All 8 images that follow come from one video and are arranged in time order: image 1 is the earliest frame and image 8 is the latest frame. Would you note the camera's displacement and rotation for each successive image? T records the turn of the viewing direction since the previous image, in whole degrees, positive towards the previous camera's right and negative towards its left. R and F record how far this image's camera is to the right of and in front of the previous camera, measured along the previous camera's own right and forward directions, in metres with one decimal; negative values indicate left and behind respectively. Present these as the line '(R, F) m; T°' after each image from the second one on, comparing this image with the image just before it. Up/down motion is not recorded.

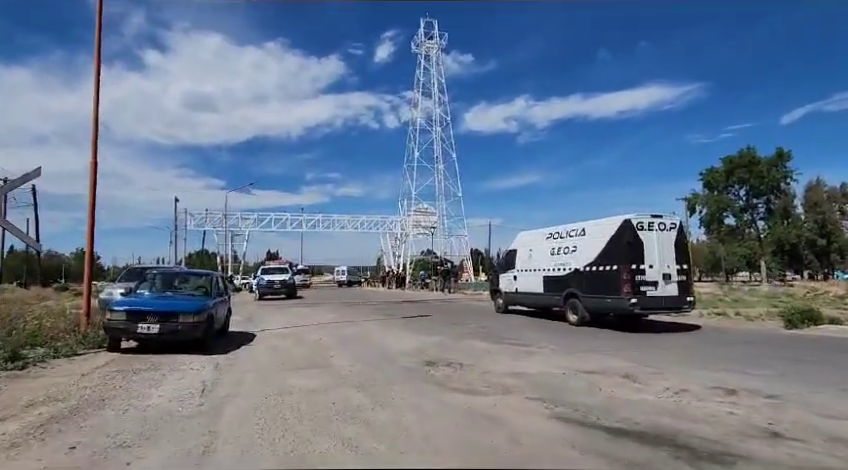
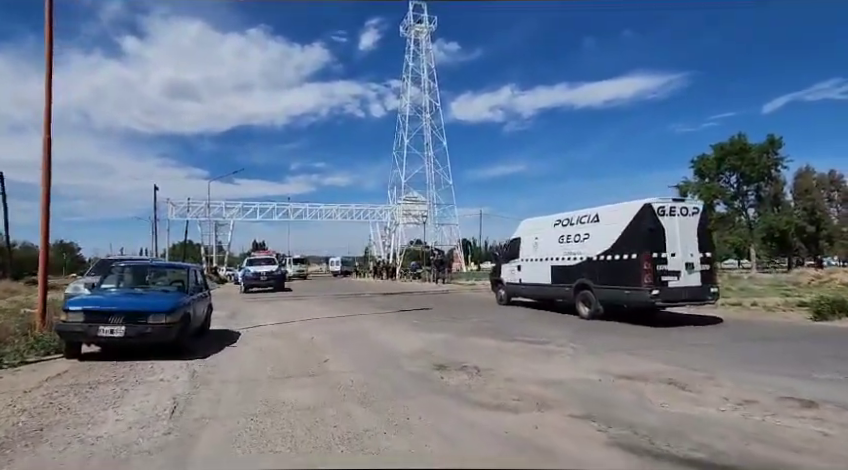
(-0.4, +1.3) m; +2°
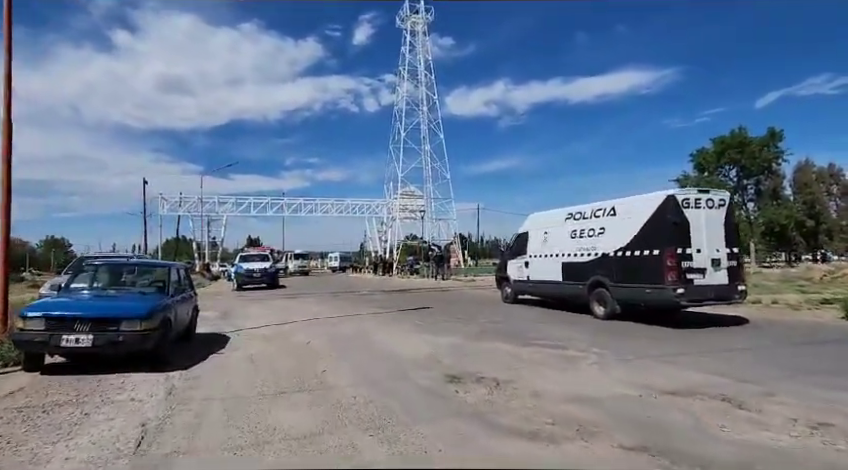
(-0.2, +1.0) m; +1°
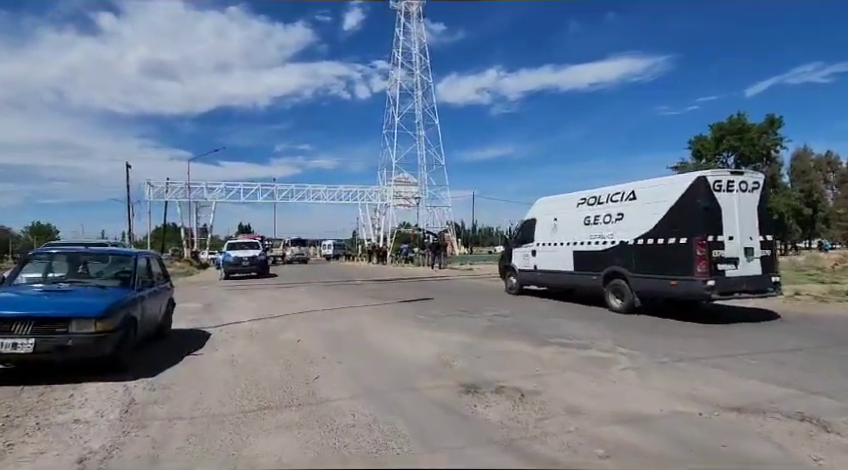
(-0.2, +1.2) m; +1°
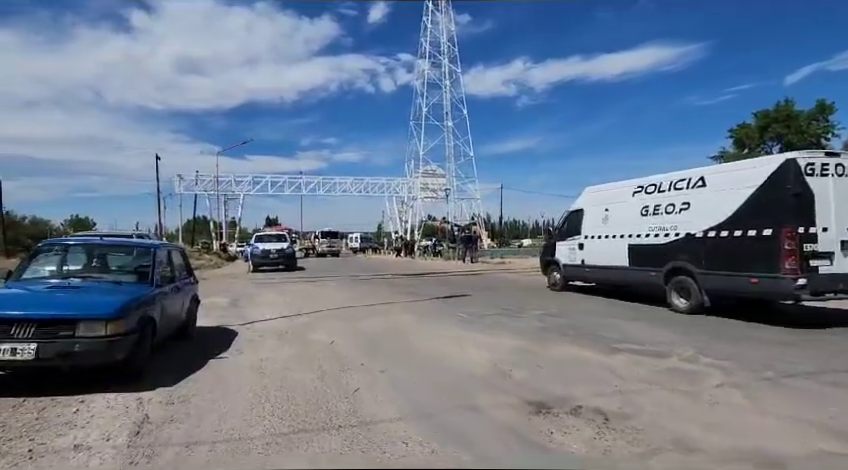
(-0.4, +1.0) m; -3°
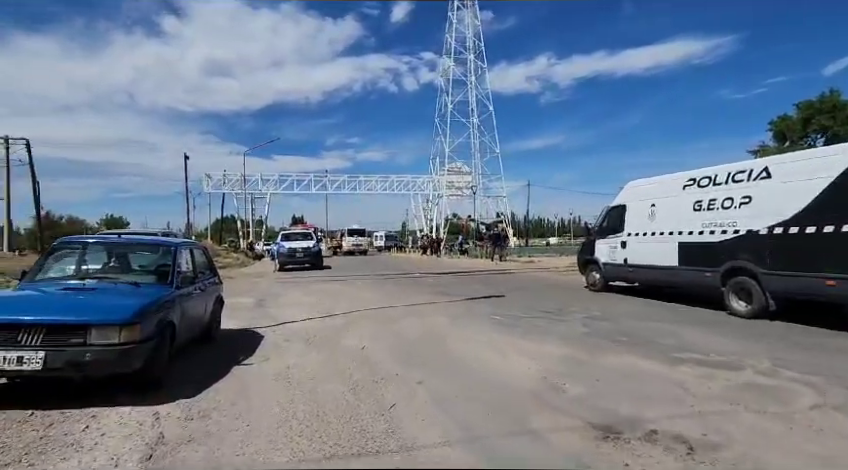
(-0.2, +0.7) m; -3°
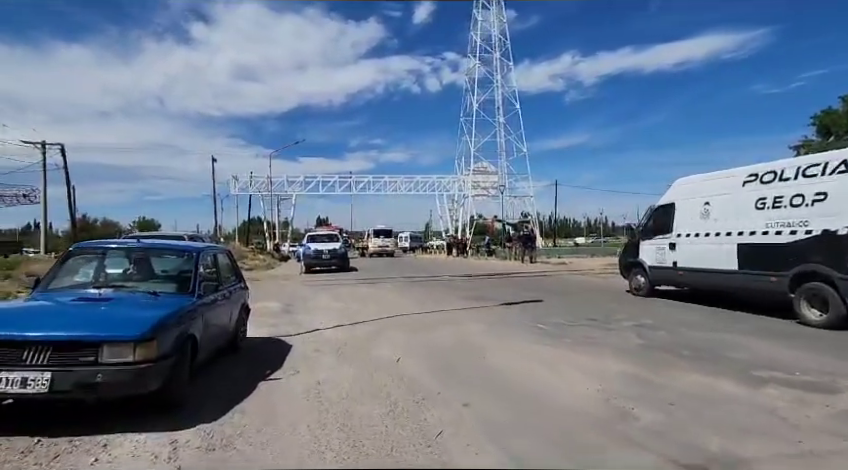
(-0.3, +0.7) m; -3°
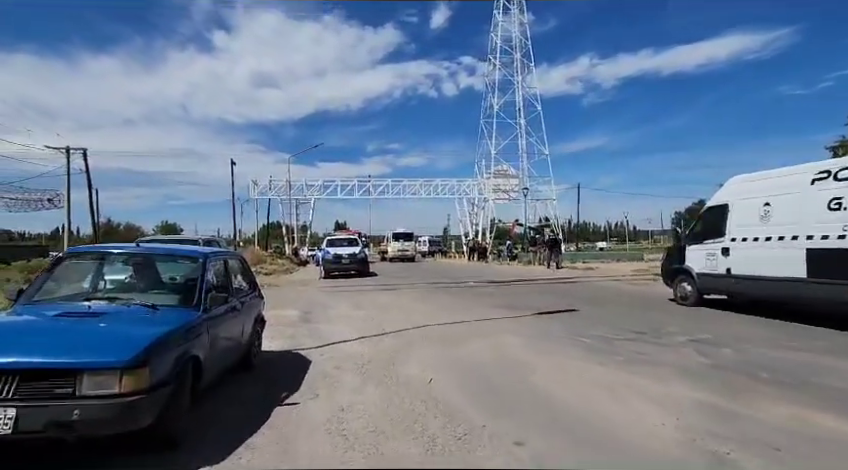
(-0.3, +0.9) m; -2°
